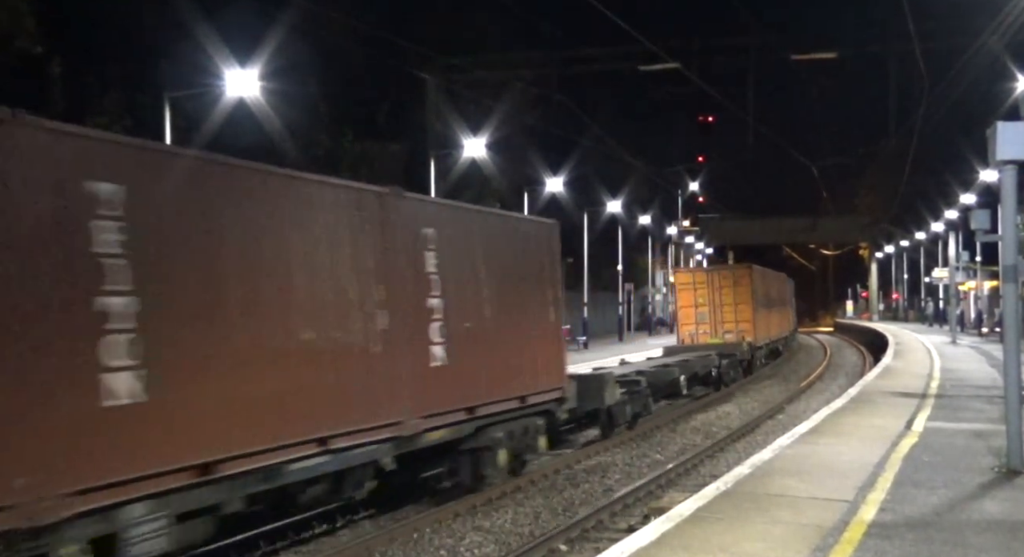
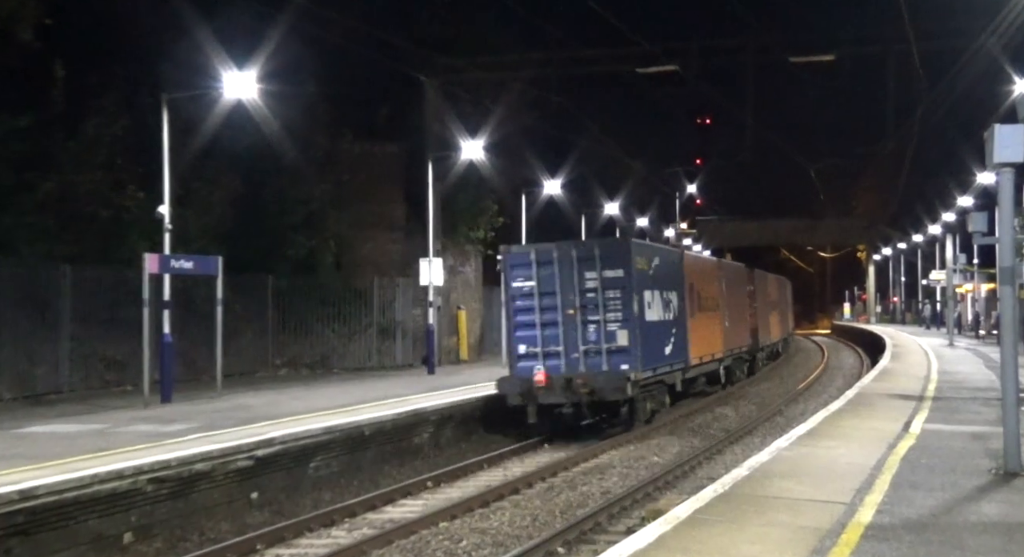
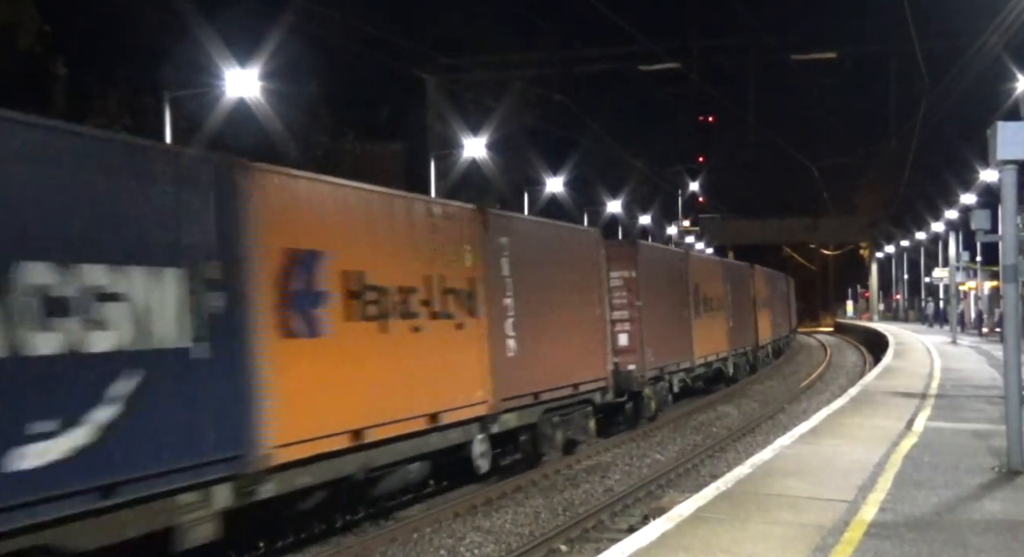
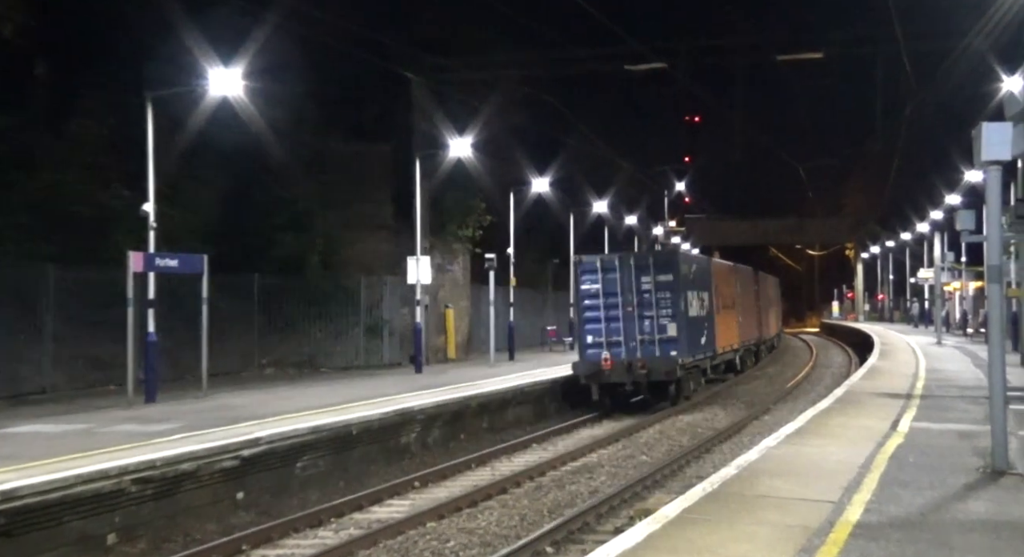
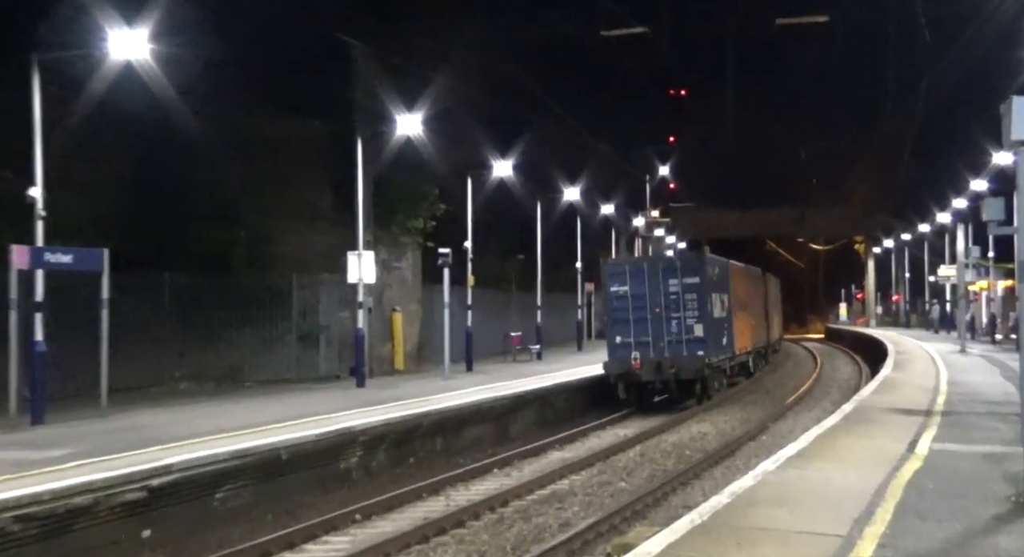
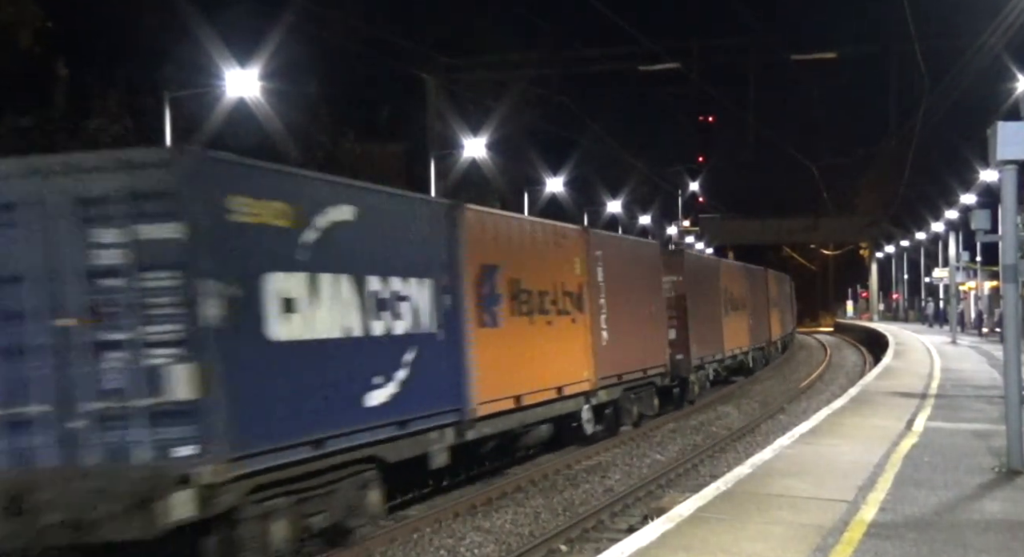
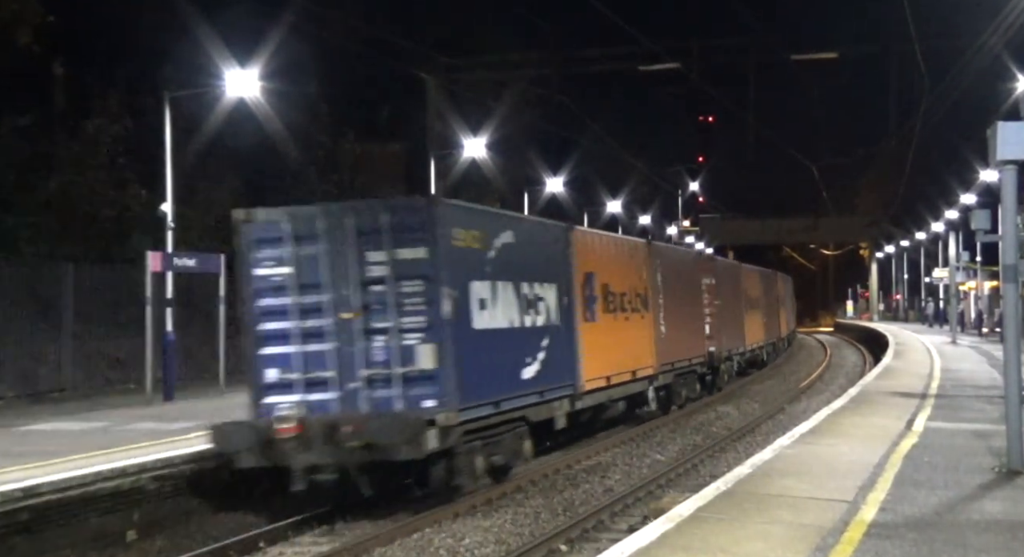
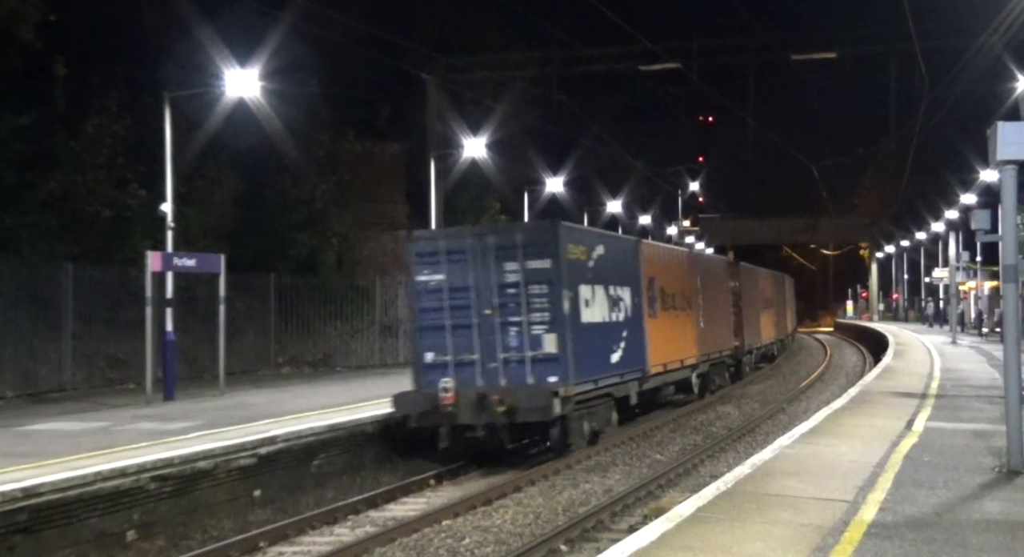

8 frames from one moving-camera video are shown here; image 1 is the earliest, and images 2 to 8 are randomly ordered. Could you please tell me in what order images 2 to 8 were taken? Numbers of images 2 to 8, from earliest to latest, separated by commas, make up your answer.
3, 6, 7, 8, 2, 4, 5
